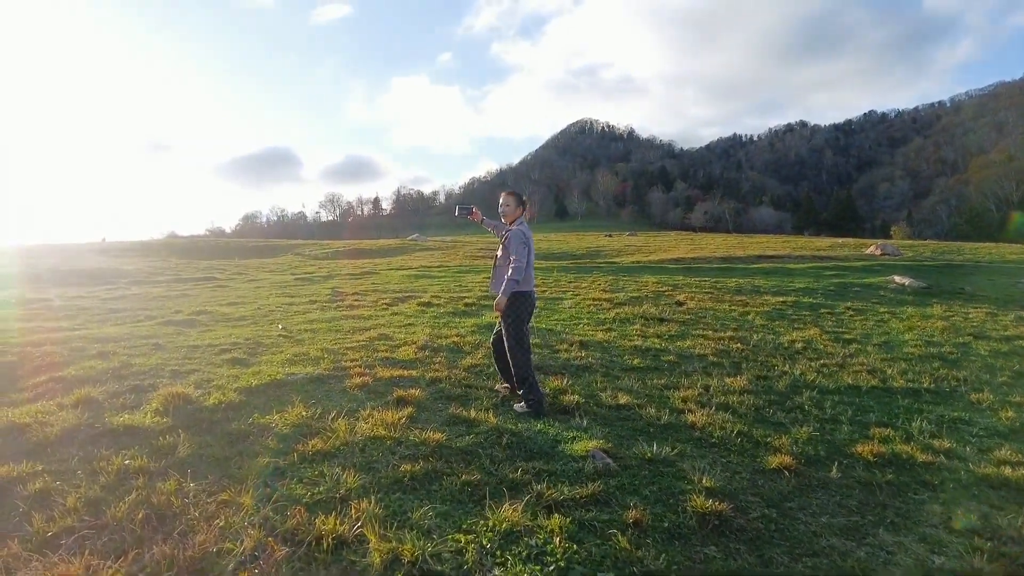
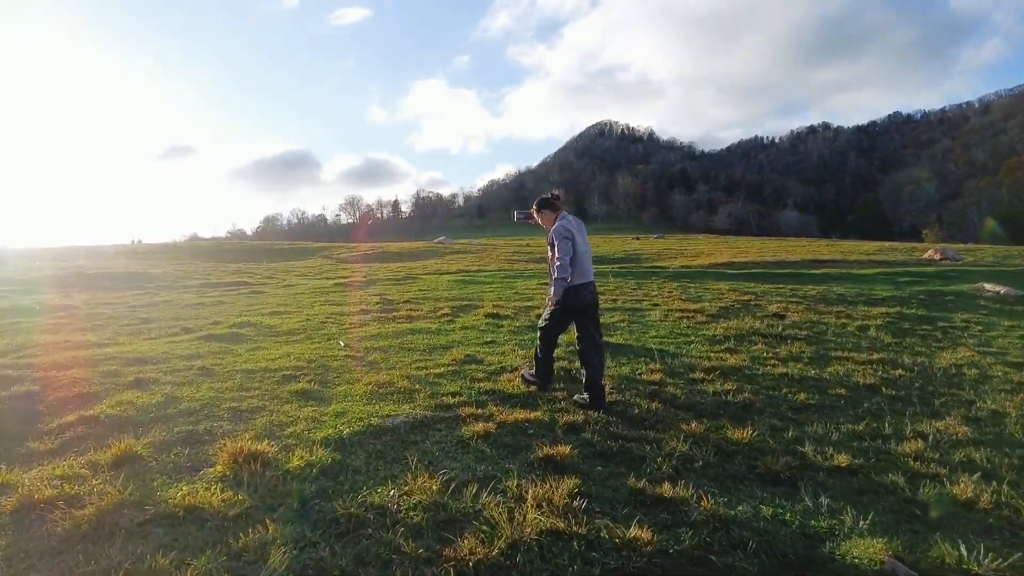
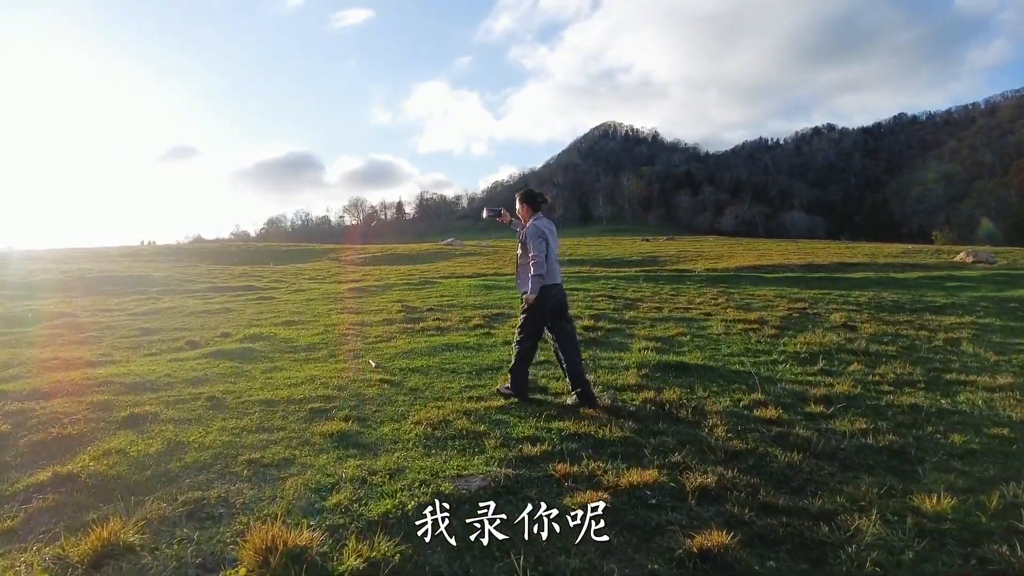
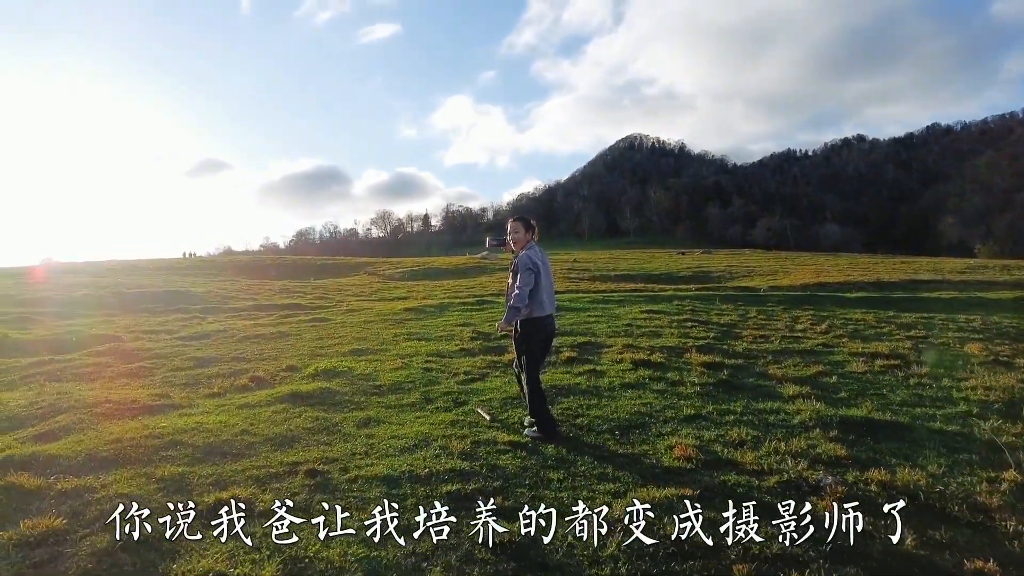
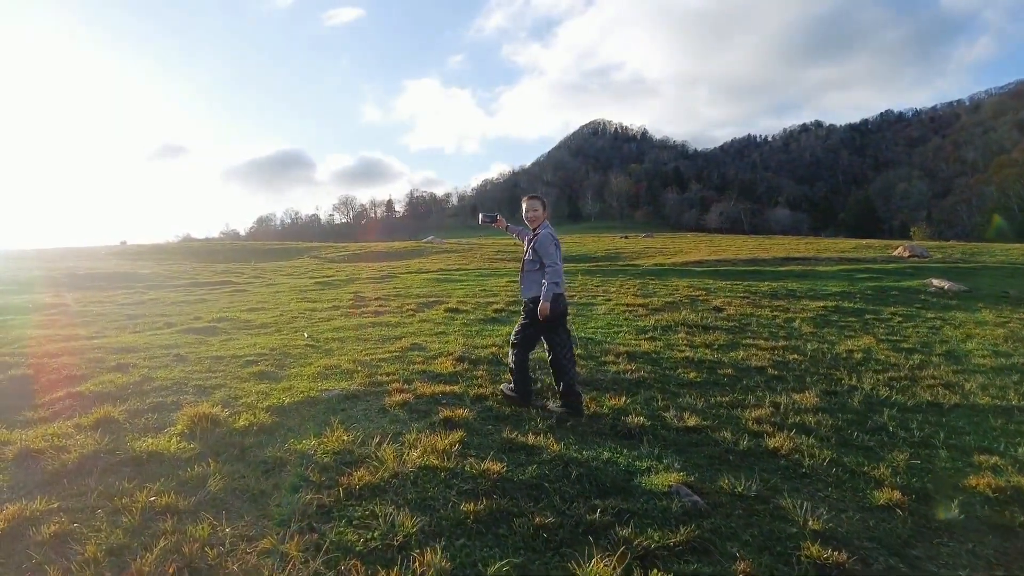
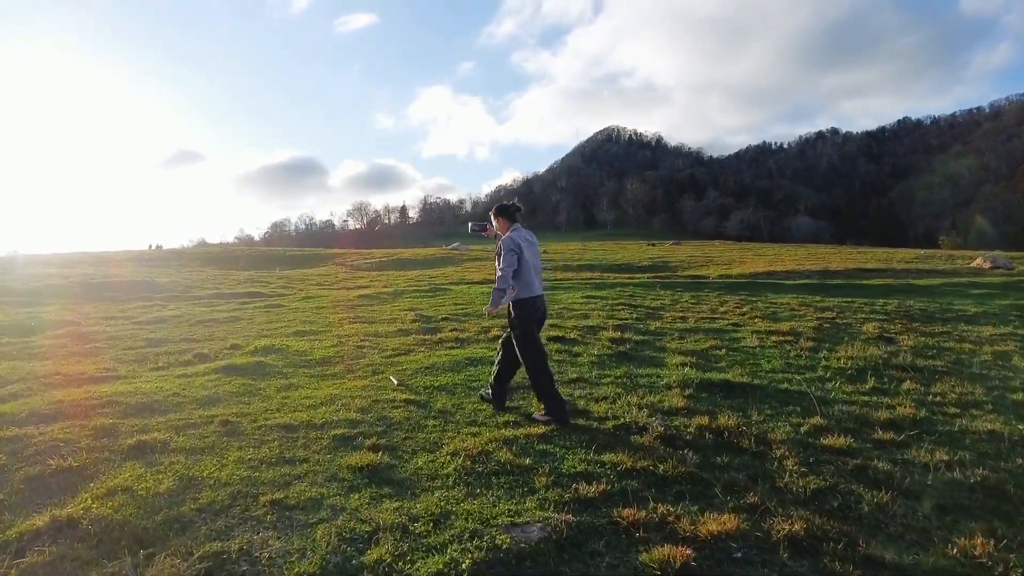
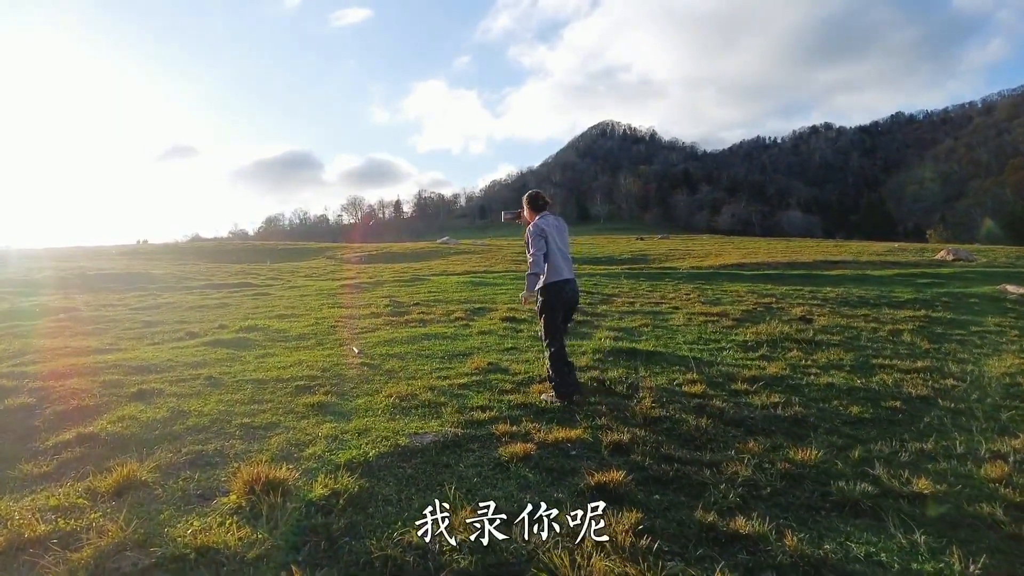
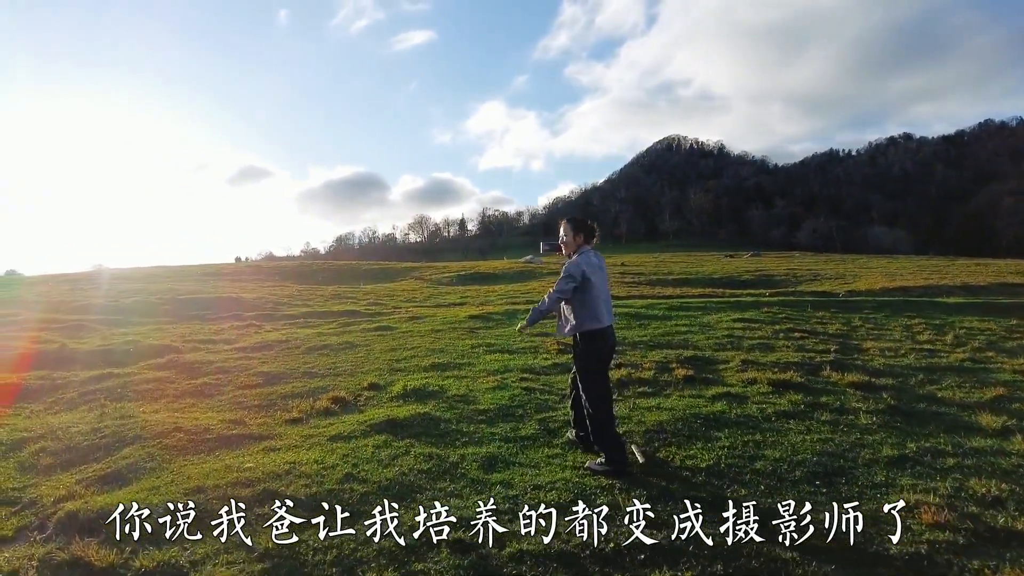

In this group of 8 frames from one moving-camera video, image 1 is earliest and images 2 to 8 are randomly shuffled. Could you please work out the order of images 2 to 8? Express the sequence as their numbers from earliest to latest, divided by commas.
5, 2, 7, 3, 6, 4, 8
